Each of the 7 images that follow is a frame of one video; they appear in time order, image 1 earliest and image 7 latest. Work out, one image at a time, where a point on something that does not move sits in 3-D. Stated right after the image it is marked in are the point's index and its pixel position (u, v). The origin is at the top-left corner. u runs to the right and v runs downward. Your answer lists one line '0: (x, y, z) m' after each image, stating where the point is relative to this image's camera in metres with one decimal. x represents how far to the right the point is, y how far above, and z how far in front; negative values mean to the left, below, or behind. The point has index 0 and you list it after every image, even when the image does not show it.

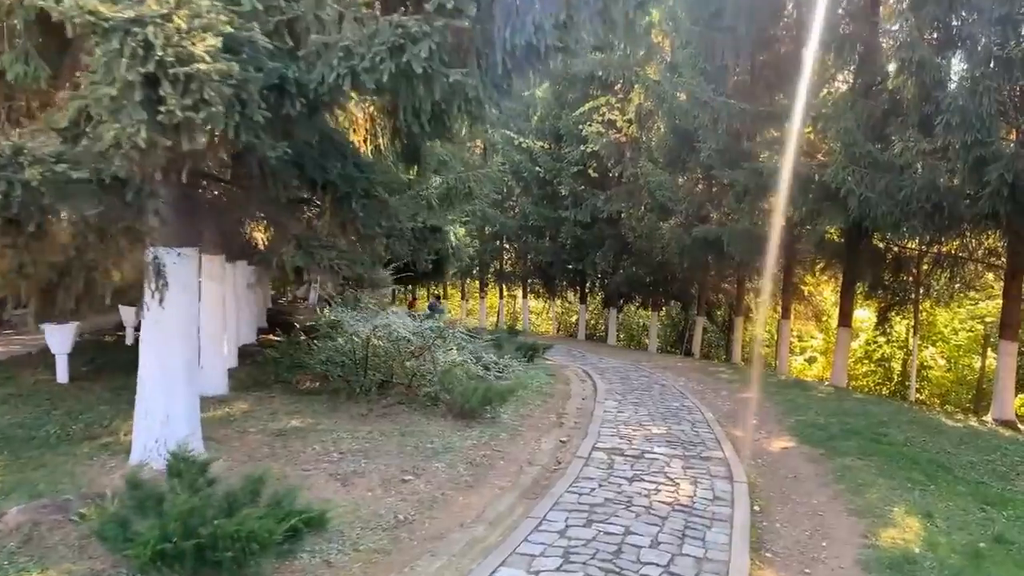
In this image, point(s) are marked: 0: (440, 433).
0: (-0.6, -1.2, +7.3) m
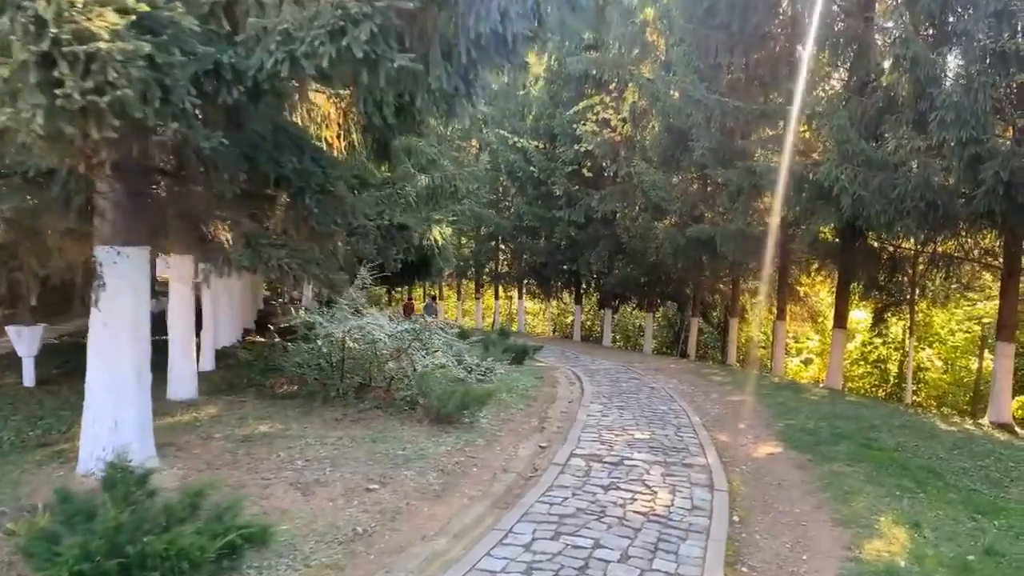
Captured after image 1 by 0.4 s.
0: (-0.8, -1.2, +7.0) m
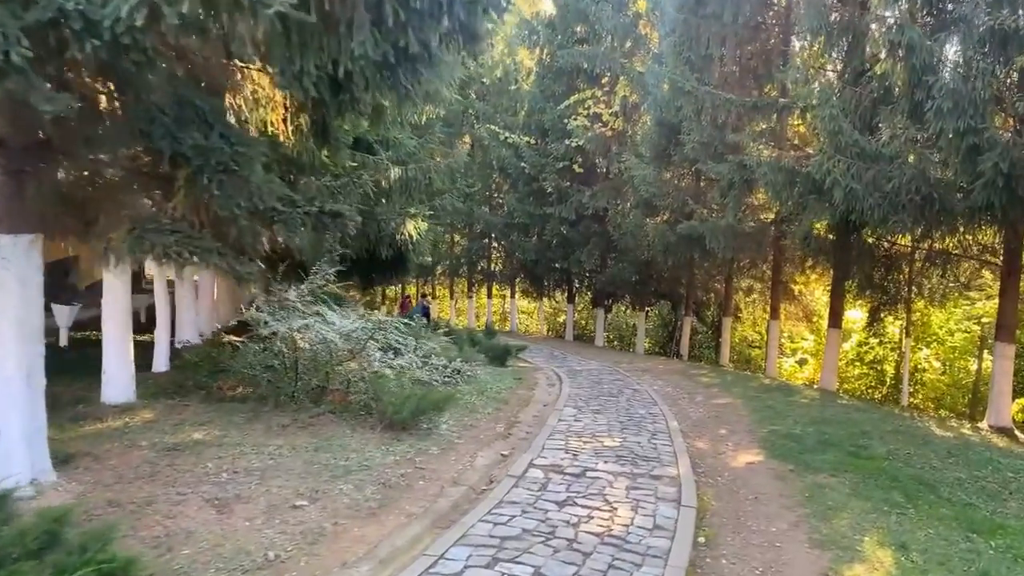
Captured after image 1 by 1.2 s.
0: (-1.1, -1.2, +6.5) m
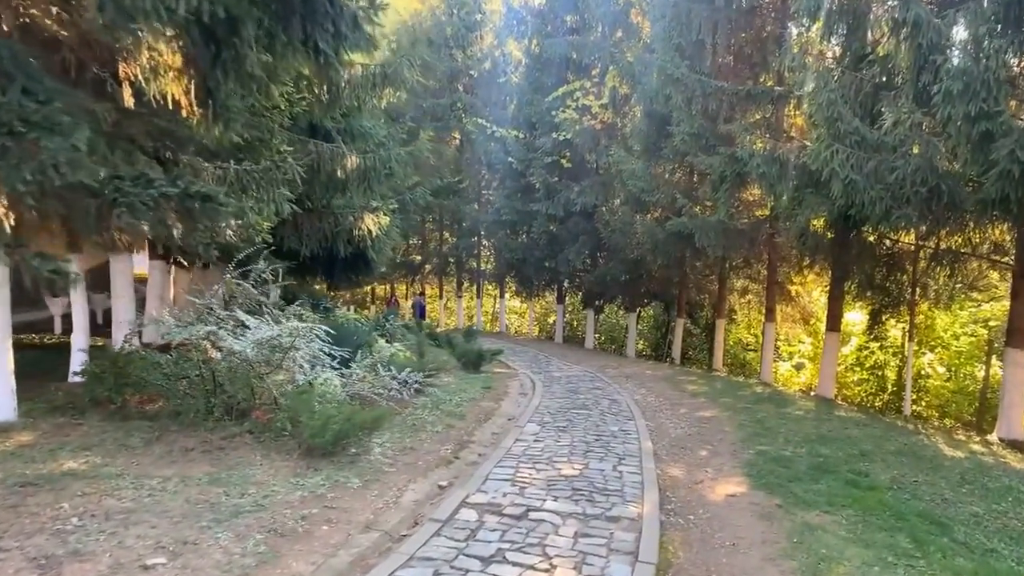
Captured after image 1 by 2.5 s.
0: (-1.5, -1.2, +5.4) m
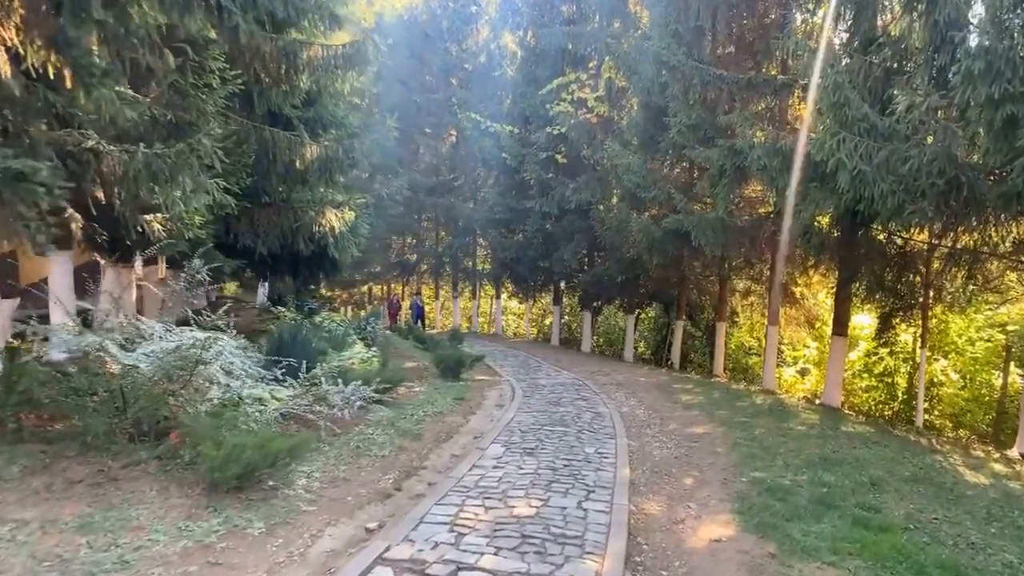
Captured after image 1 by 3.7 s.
0: (-1.8, -1.2, +4.5) m
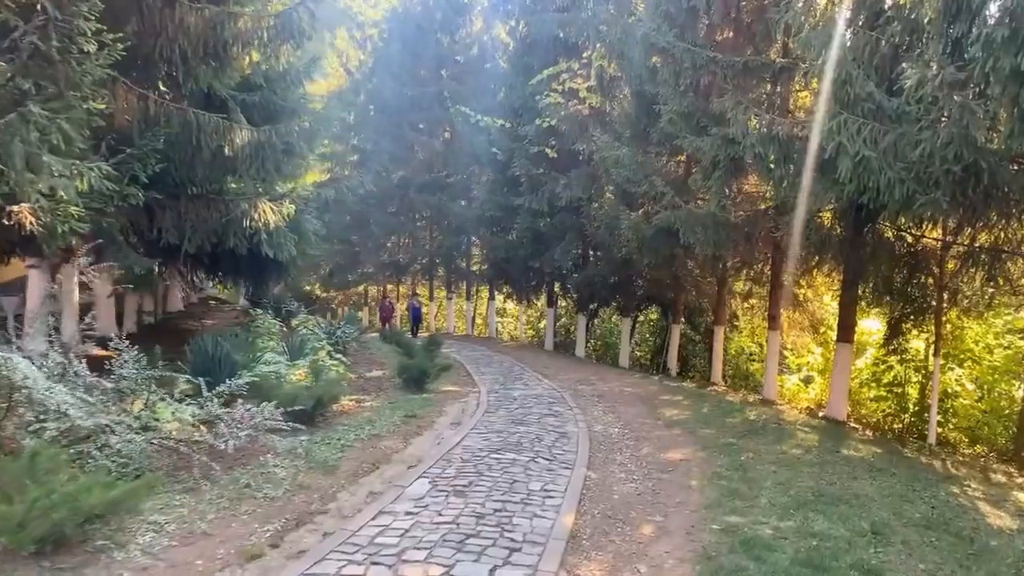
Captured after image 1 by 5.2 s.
0: (-2.3, -1.2, +3.3) m
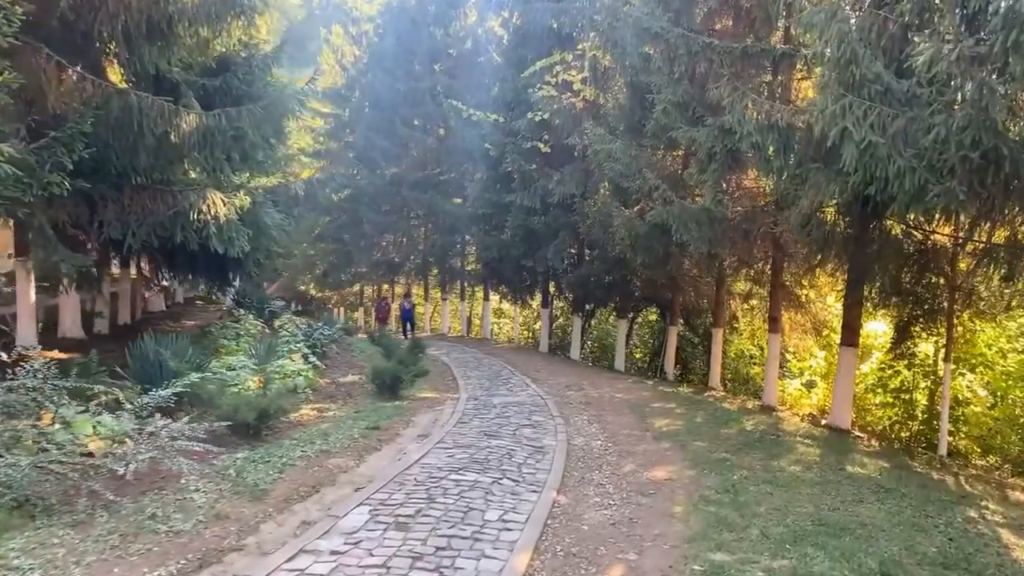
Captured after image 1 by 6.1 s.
0: (-2.6, -1.2, +2.5) m
